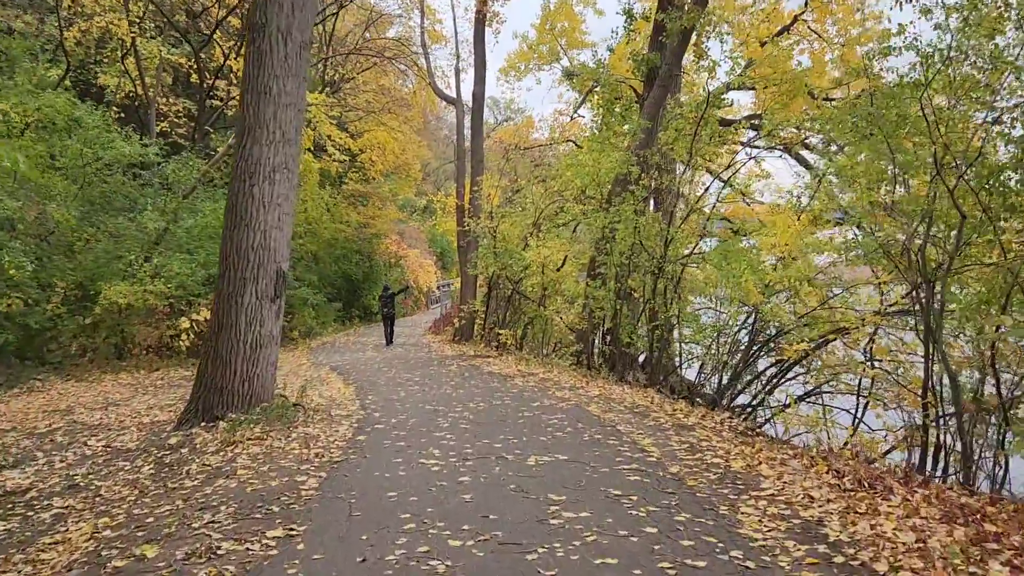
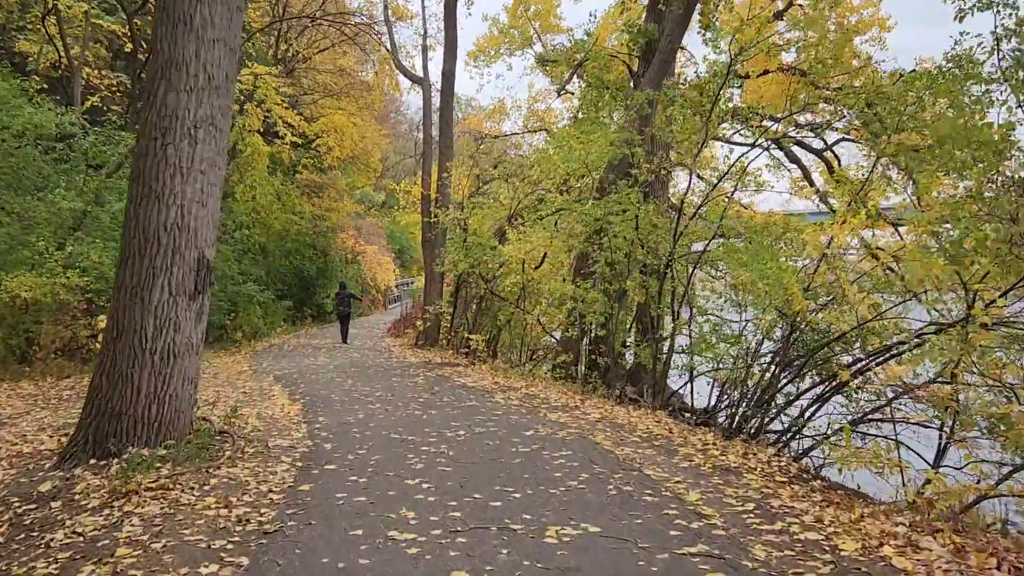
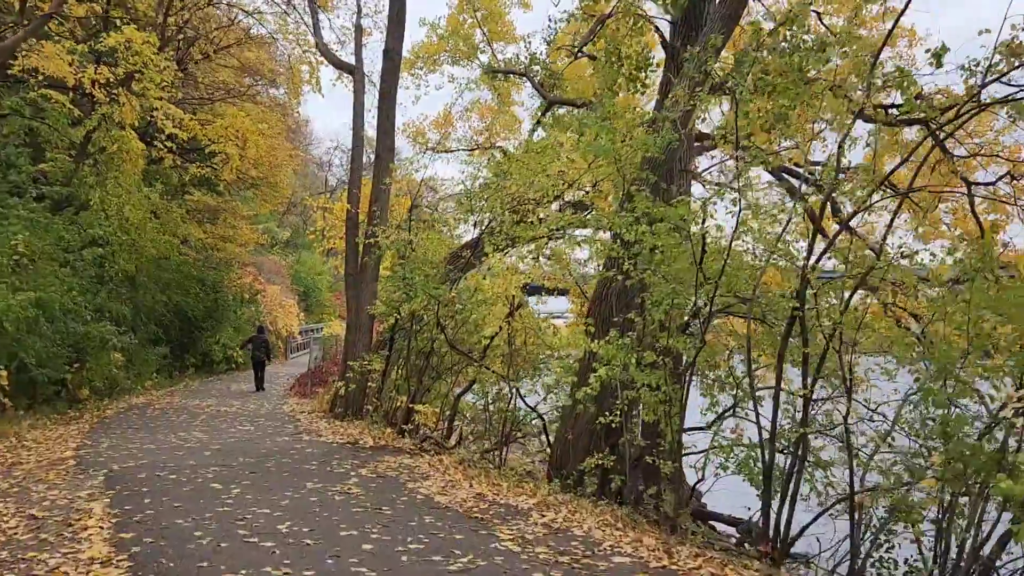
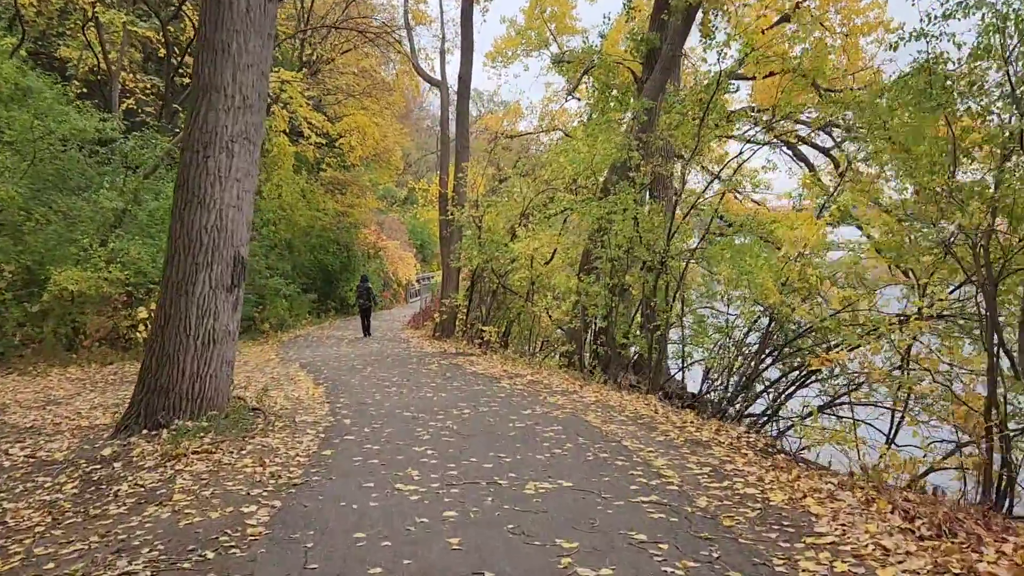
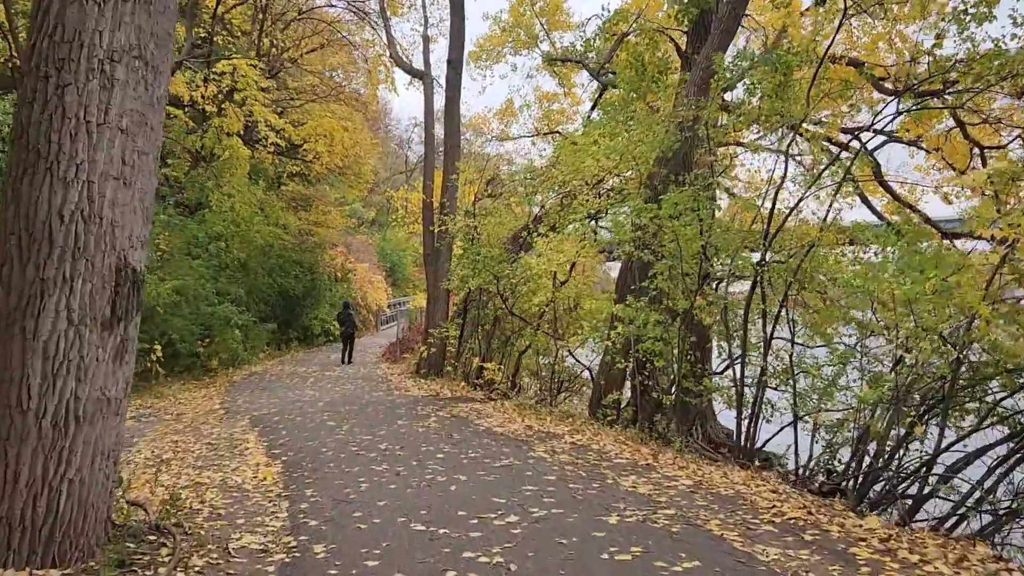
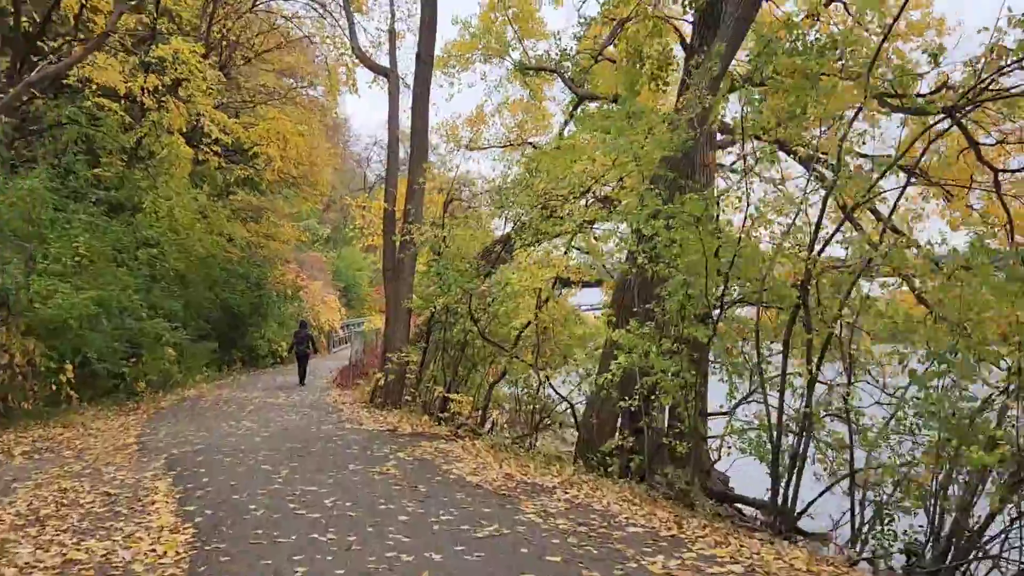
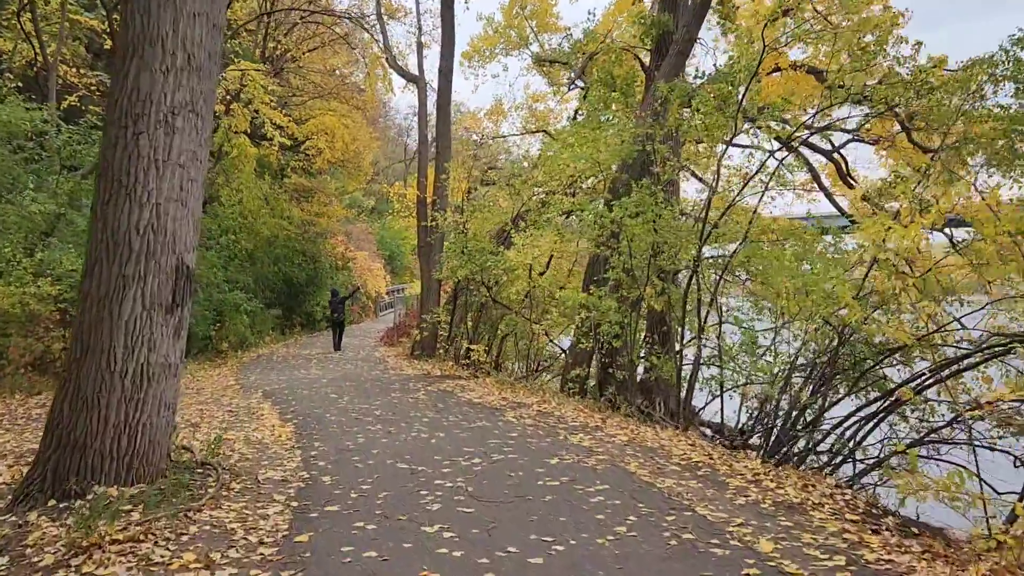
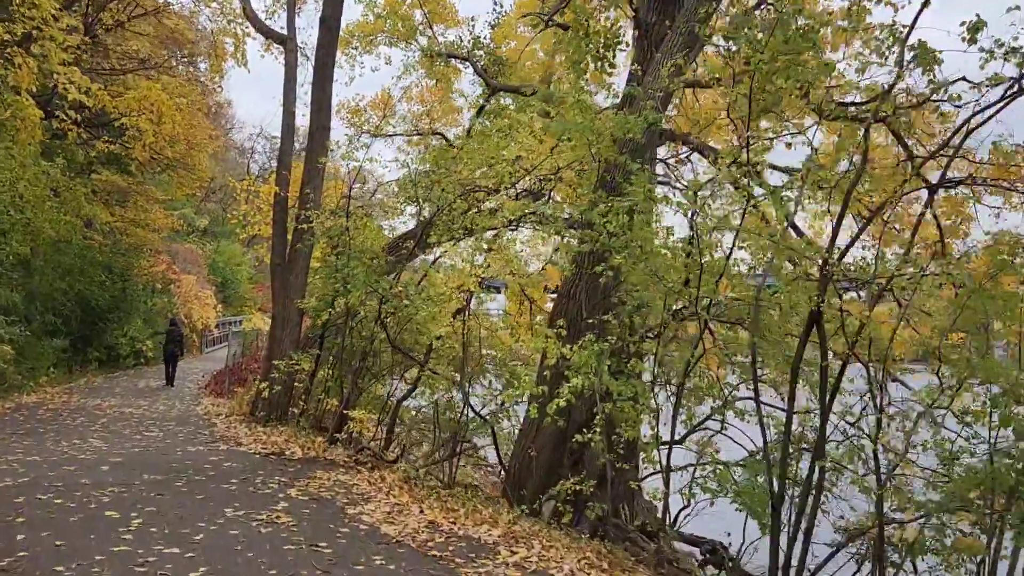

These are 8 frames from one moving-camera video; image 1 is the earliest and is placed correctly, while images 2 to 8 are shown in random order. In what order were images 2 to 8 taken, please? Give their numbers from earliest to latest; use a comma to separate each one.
4, 2, 7, 5, 6, 3, 8
